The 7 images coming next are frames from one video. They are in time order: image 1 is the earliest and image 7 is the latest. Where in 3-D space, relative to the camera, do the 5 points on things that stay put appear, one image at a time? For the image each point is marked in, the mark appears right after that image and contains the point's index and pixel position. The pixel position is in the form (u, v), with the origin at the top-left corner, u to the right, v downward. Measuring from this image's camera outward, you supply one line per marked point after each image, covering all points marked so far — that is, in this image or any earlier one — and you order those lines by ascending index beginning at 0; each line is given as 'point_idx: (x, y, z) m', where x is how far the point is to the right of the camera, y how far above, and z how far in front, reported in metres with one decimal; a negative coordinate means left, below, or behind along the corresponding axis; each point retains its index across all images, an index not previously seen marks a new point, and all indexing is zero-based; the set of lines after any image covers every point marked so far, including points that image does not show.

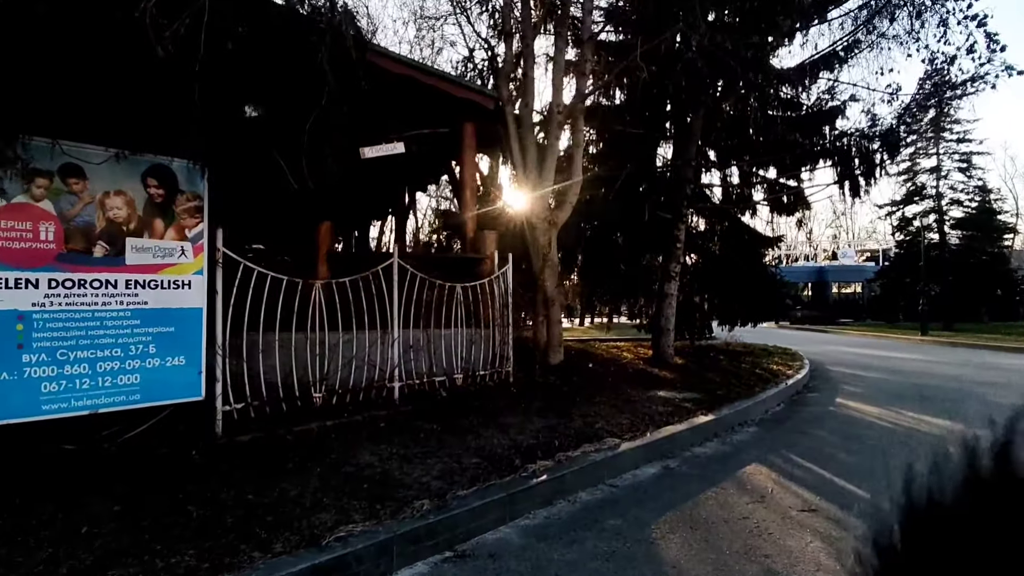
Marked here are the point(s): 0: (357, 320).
0: (-1.6, -0.3, +6.3) m
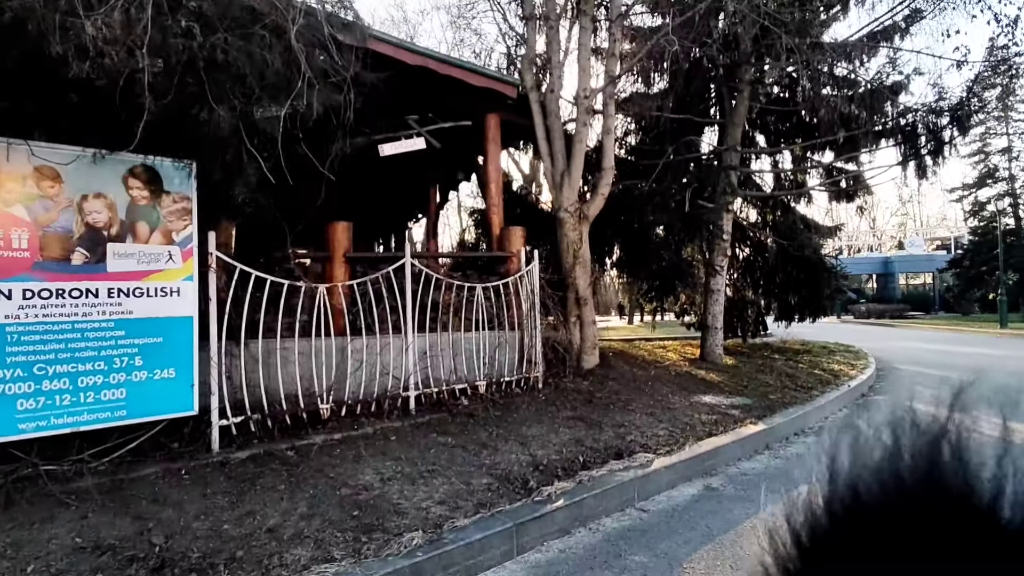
0: (-1.4, -0.4, +5.9) m
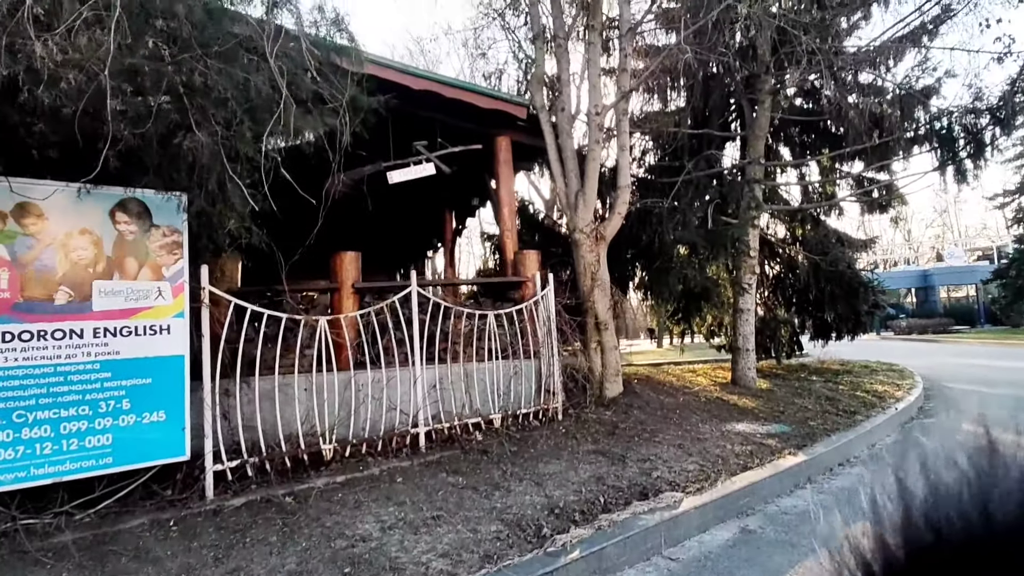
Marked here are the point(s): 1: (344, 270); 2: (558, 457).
0: (-1.3, -0.7, +5.7) m
1: (-1.9, +0.2, +6.7) m
2: (+0.4, -1.6, +5.5) m
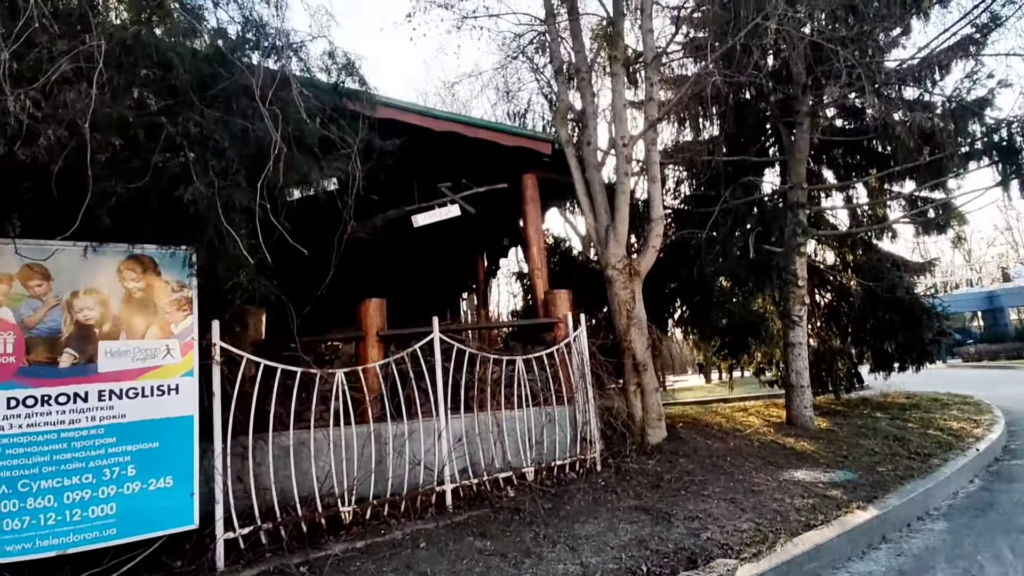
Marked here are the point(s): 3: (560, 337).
0: (-1.0, -1.1, +5.4) m
1: (-1.6, -0.3, +6.6) m
2: (+0.7, -1.9, +5.0) m
3: (+0.6, -0.6, +6.8) m
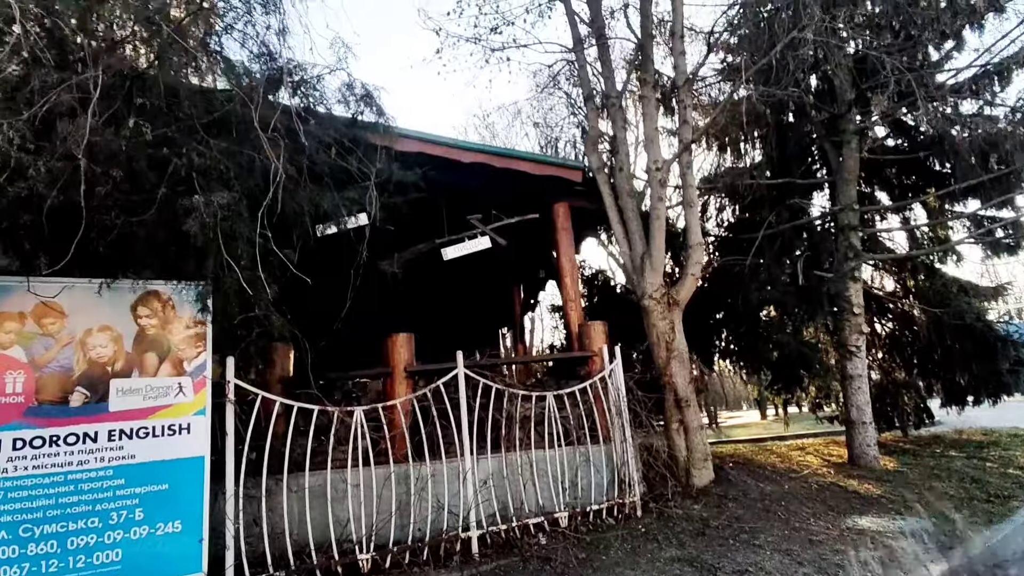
0: (-0.8, -1.4, +5.1) m
1: (-1.3, -0.7, +6.4) m
2: (+0.9, -2.1, +4.6) m
3: (+0.9, -0.9, +6.5) m
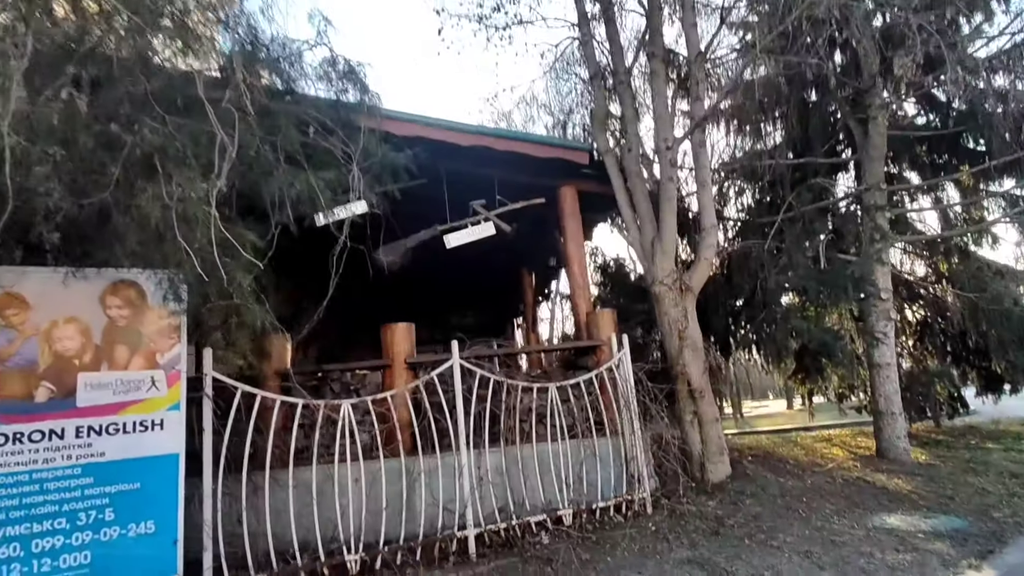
0: (-0.8, -1.3, +4.9) m
1: (-1.2, -0.6, +6.2) m
2: (+0.9, -2.0, +4.3) m
3: (+0.9, -0.8, +6.2) m
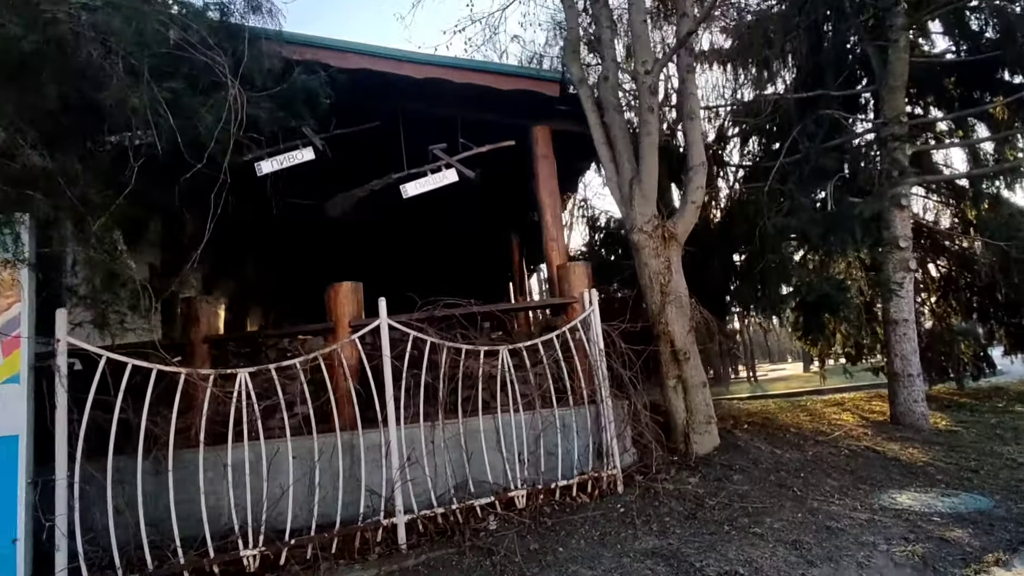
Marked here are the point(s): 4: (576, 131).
0: (-1.2, -0.9, +4.2) m
1: (-1.6, -0.2, +5.5) m
2: (+0.5, -1.7, +3.6) m
3: (+0.6, -0.3, +5.4) m
4: (+0.8, +1.8, +6.7) m
